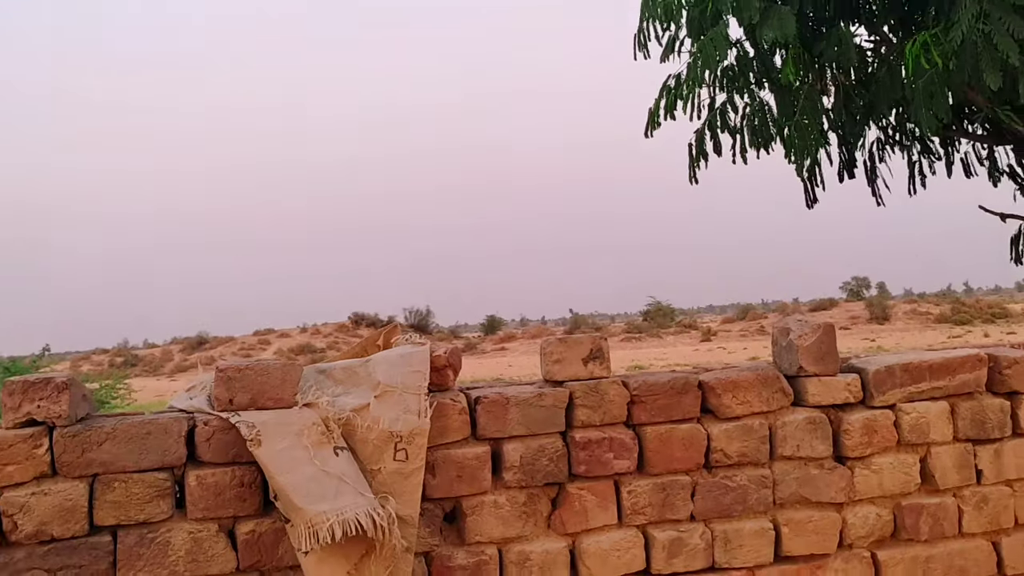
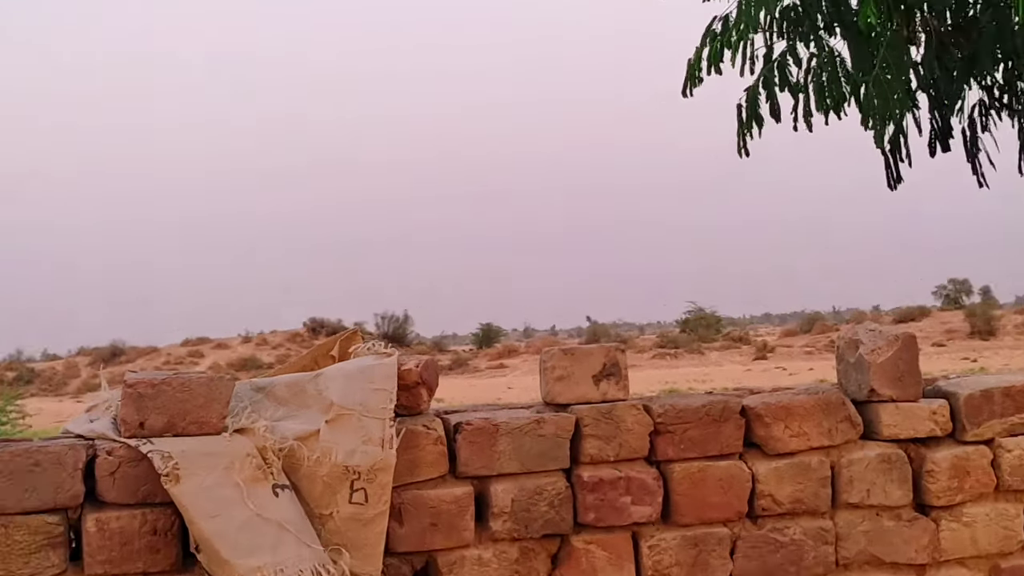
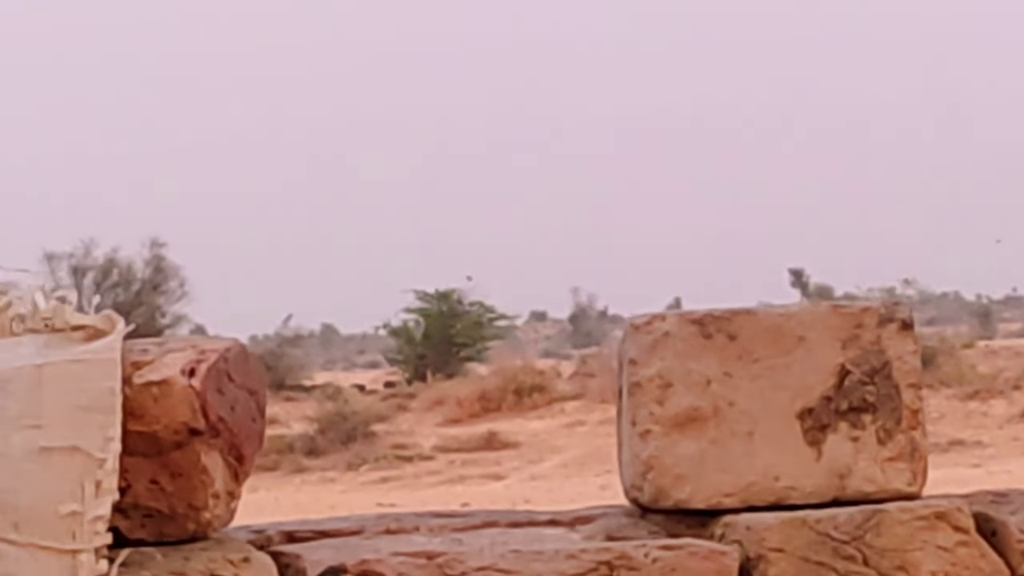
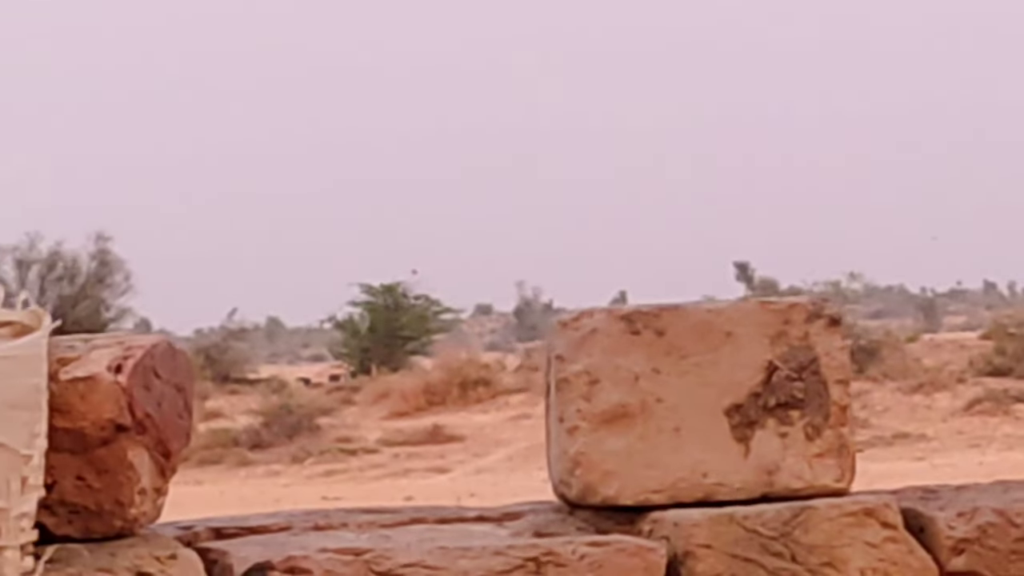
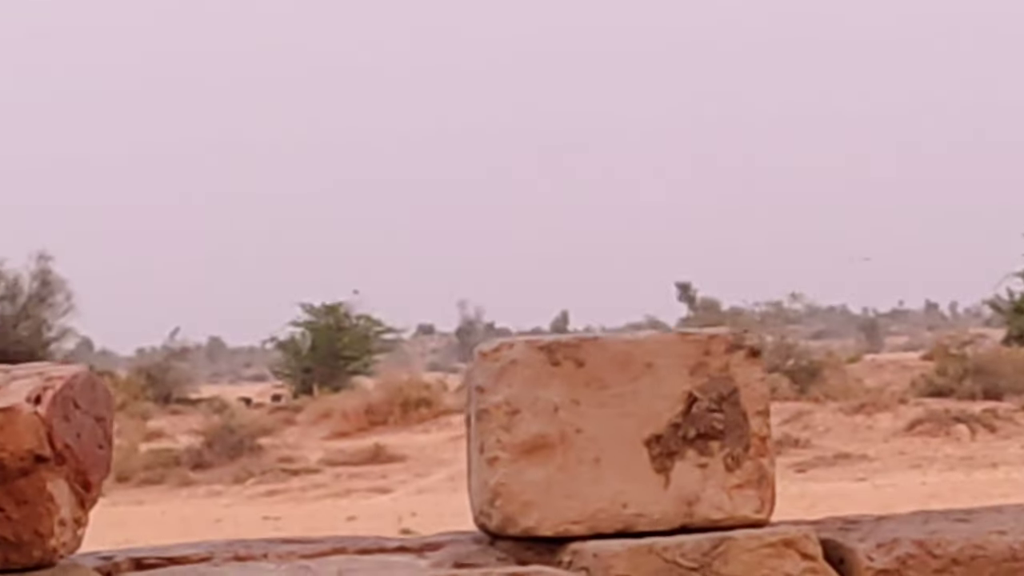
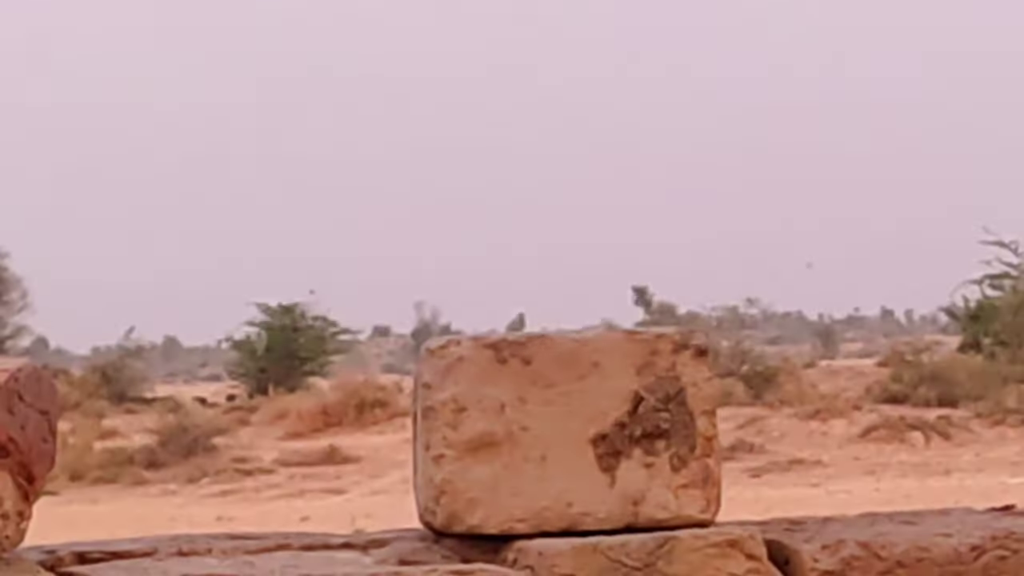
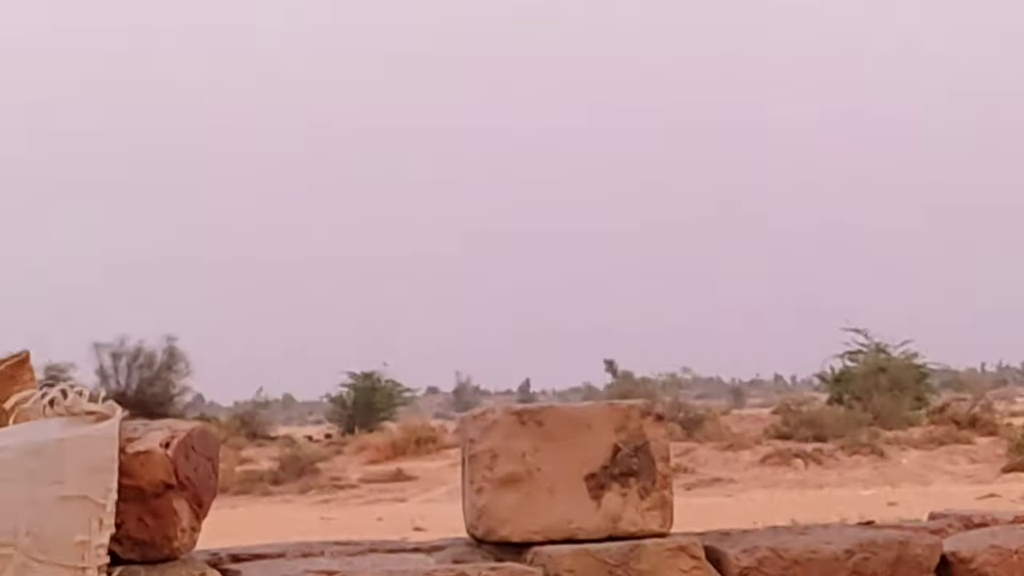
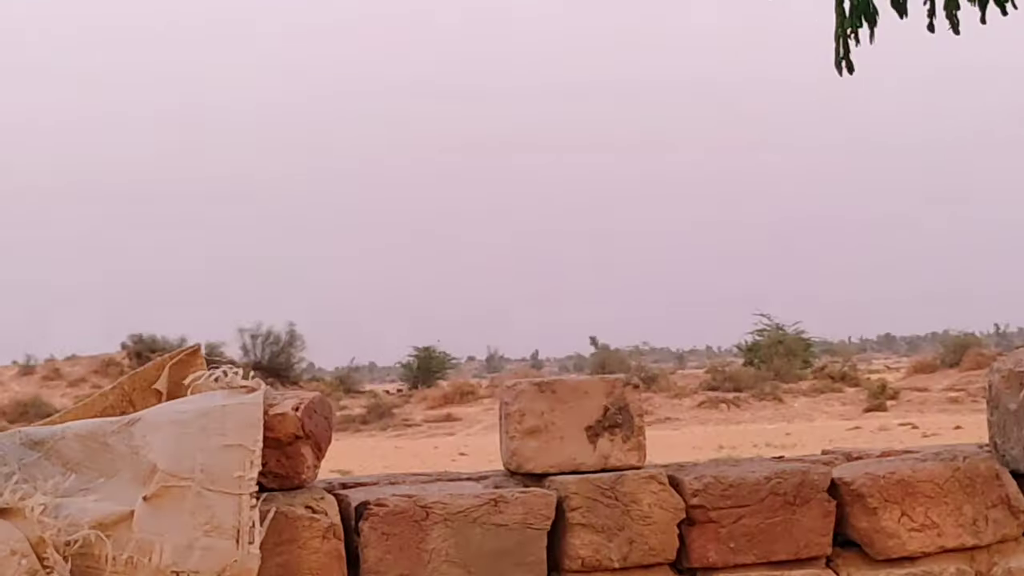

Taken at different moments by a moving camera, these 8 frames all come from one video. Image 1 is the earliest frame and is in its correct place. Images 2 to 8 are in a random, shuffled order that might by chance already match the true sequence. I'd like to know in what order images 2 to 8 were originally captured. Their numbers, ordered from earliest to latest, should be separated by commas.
2, 8, 7, 6, 5, 4, 3
